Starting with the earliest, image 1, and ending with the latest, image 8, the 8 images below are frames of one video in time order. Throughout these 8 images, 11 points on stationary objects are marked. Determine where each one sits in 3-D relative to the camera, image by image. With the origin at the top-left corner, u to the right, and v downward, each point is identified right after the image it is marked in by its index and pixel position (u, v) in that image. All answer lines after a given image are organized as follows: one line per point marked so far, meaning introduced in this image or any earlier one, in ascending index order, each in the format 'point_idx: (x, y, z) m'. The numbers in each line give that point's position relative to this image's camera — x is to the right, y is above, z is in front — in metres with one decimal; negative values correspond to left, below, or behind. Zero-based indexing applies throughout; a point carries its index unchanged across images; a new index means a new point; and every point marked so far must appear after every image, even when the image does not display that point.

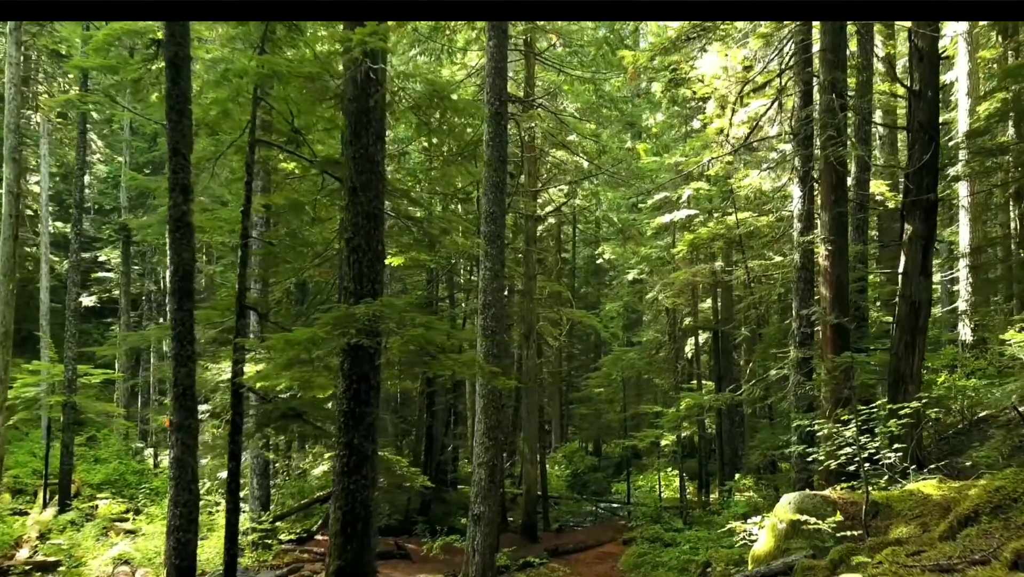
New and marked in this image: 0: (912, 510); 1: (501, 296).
0: (+2.8, -1.5, +6.6) m
1: (-0.2, -0.1, +11.9) m
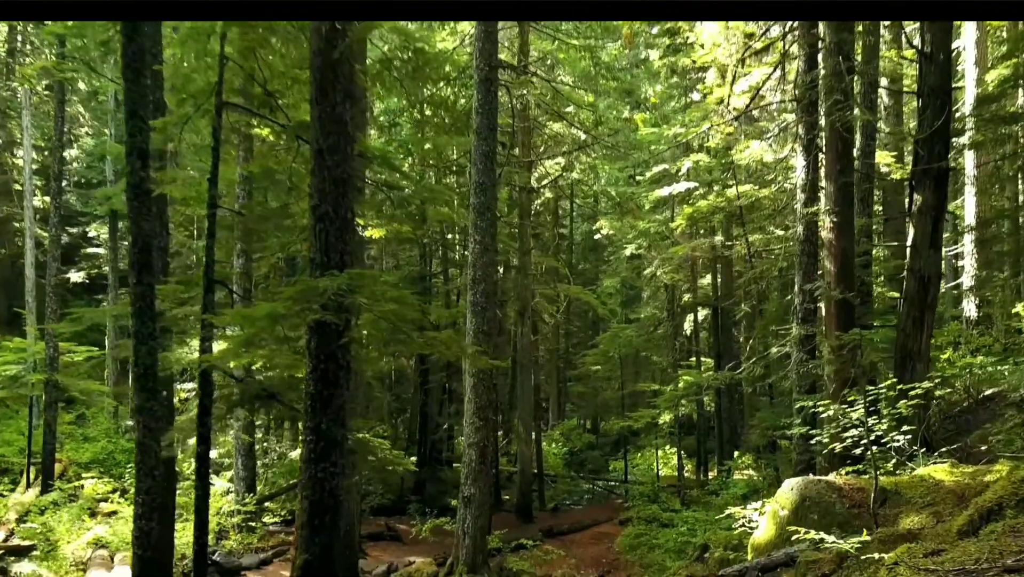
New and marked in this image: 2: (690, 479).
0: (+2.7, -1.4, +6.2) m
1: (-0.3, +0.2, +11.4) m
2: (+3.8, -4.0, +19.9) m
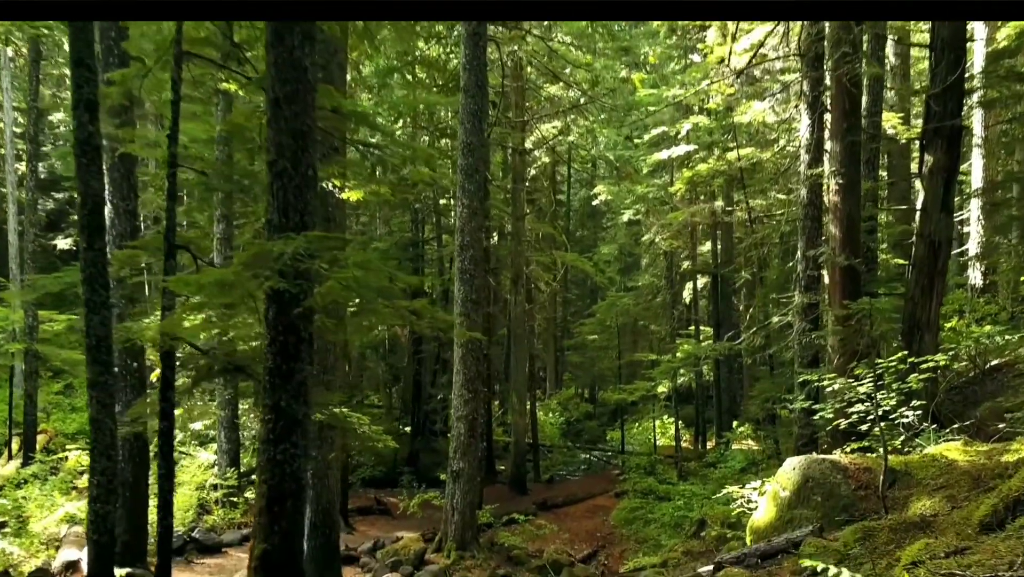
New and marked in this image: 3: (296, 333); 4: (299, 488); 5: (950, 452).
0: (+2.6, -1.2, +5.7) m
1: (-0.4, +0.6, +10.9) m
2: (+3.7, -3.4, +19.5) m
3: (-1.1, -0.2, +4.9) m
4: (-1.1, -1.1, +5.0) m
5: (+2.9, -1.1, +6.1) m
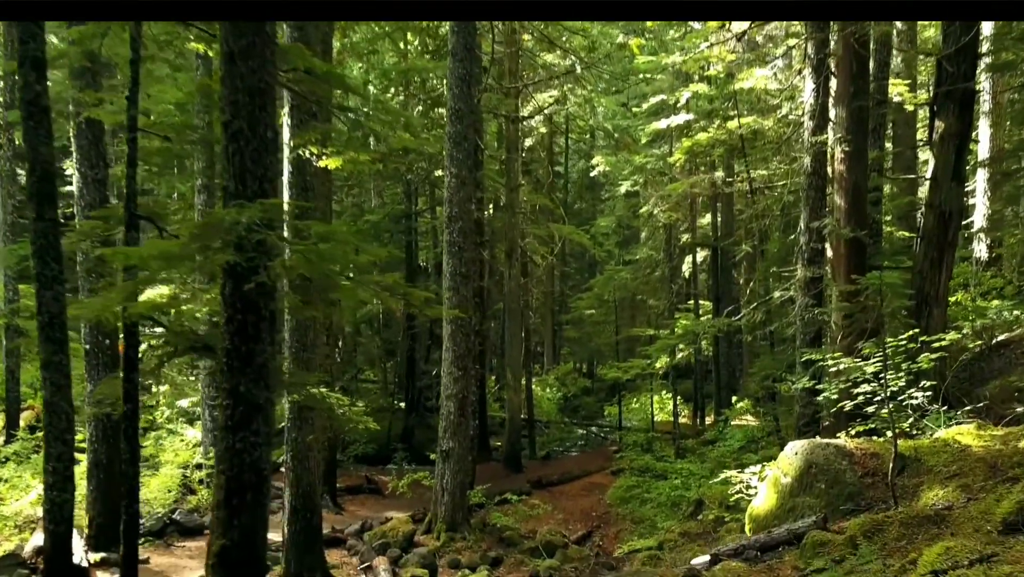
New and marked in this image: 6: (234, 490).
0: (+2.5, -1.0, +5.3) m
1: (-0.5, +0.9, +10.5) m
2: (+3.6, -2.8, +19.2) m
3: (-1.2, -0.1, +4.5) m
4: (-1.2, -0.9, +4.6) m
5: (+2.8, -0.9, +5.8) m
6: (-1.3, -1.0, +4.5) m
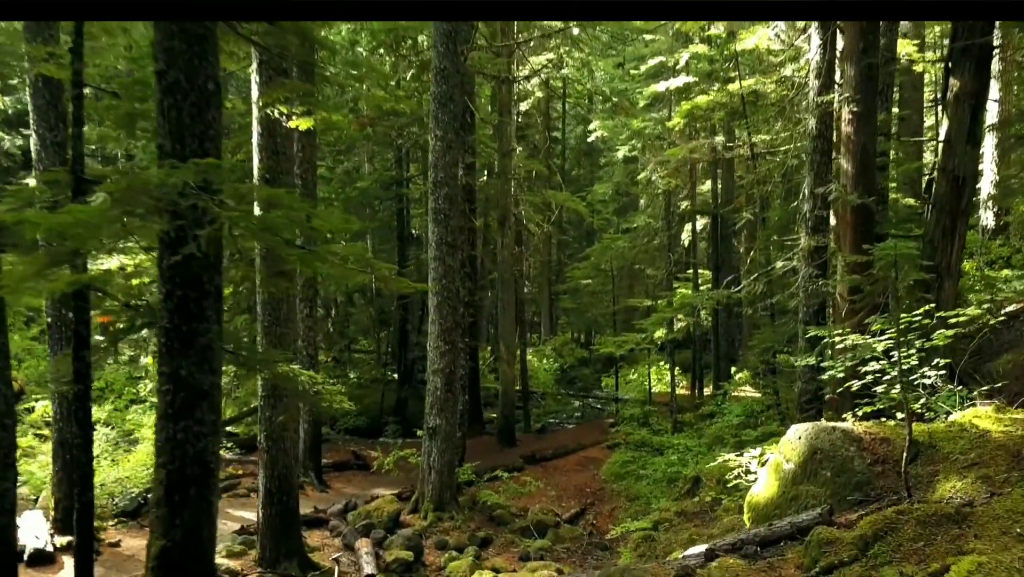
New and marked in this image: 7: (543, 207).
0: (+2.4, -0.9, +4.9) m
1: (-0.6, +1.2, +10.0) m
2: (+3.5, -2.2, +18.8) m
3: (-1.4, 0.0, +4.0) m
4: (-1.3, -0.8, +4.1) m
5: (+2.6, -0.7, +5.3) m
6: (-1.4, -0.8, +4.0) m
7: (+0.7, +1.7, +19.9) m
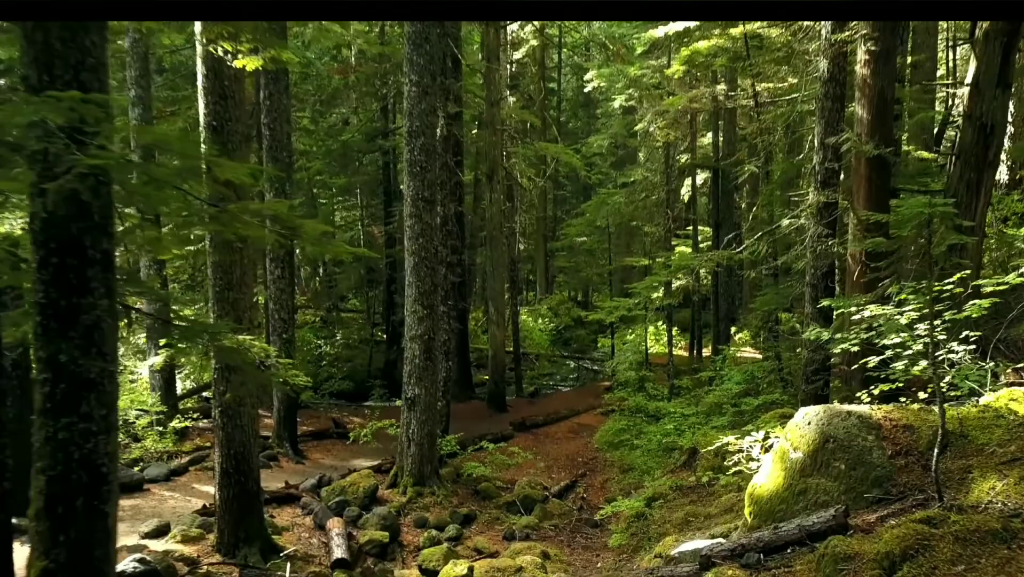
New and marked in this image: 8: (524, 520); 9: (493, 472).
0: (+2.2, -0.7, +4.2) m
1: (-0.8, +1.6, +9.2) m
2: (+3.3, -1.4, +18.2) m
3: (-1.5, +0.1, +3.3) m
4: (-1.5, -0.7, +3.4) m
5: (+2.5, -0.6, +4.6) m
6: (-1.6, -0.7, +3.3) m
7: (+0.5, +2.6, +19.0) m
8: (+0.1, -2.3, +9.2) m
9: (-0.2, -2.1, +10.9) m
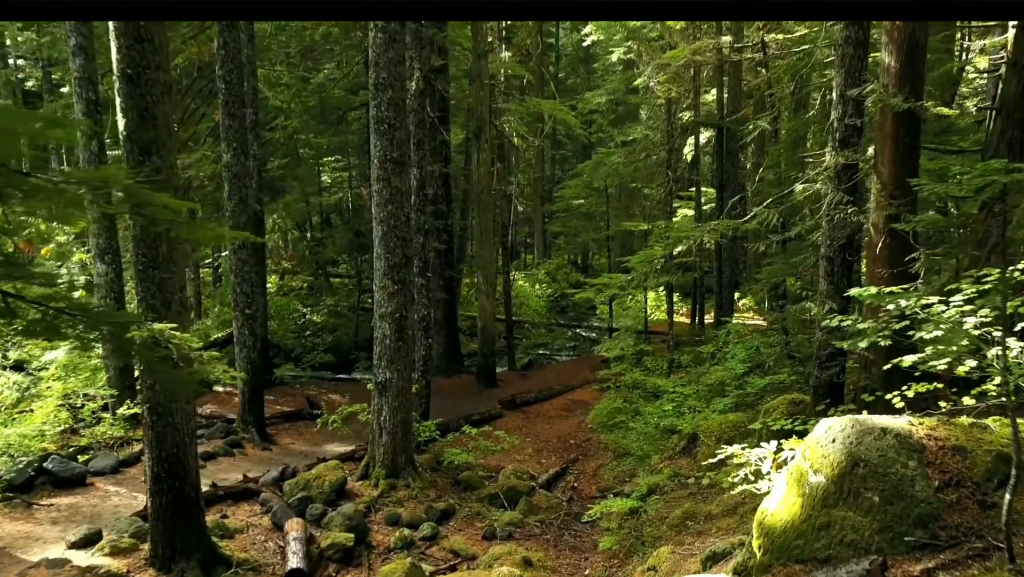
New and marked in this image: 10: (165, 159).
0: (+2.0, -0.7, +3.3) m
1: (-0.9, +1.9, +8.2) m
2: (+3.2, -0.7, +17.3) m
3: (-1.7, +0.1, +2.4) m
4: (-1.7, -0.7, +2.5) m
5: (+2.3, -0.5, +3.7) m
6: (-1.8, -0.8, +2.4) m
7: (+0.4, +3.2, +18.0) m
8: (0.0, -2.0, +8.4) m
9: (-0.4, -1.8, +10.1) m
10: (-2.2, +0.8, +6.0) m
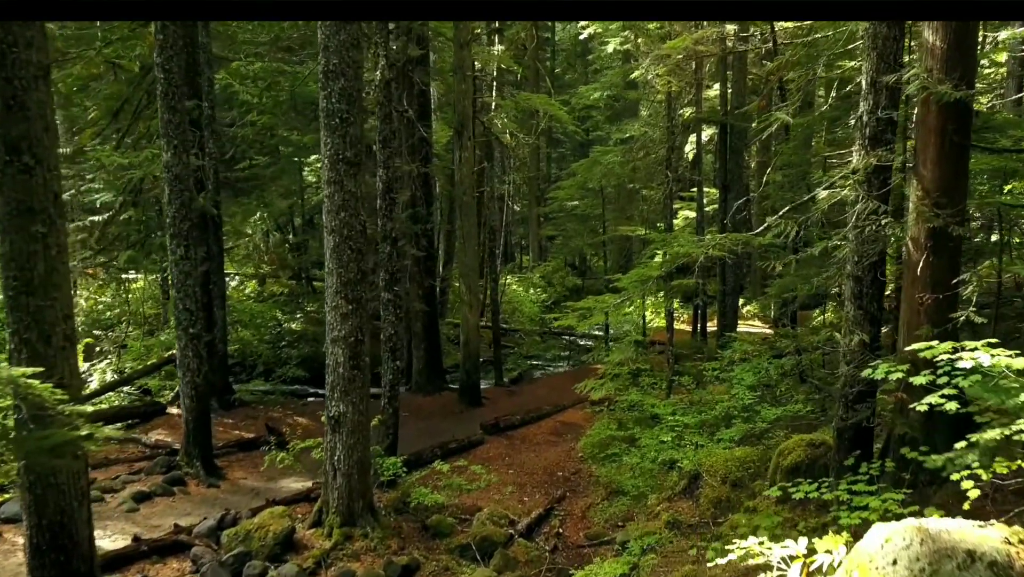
0: (+1.8, -0.8, +2.1) m
1: (-1.2, +1.7, +7.0) m
2: (+3.0, -0.9, +16.1) m
3: (-1.9, -0.1, +1.2) m
4: (-1.9, -0.9, +1.4) m
5: (+2.1, -0.7, +2.5) m
6: (-2.0, -0.9, +1.3) m
7: (+0.2, +3.1, +16.8) m
8: (-0.3, -2.2, +7.2) m
9: (-0.6, -2.0, +8.9) m
10: (-2.4, +0.7, +4.8) m
